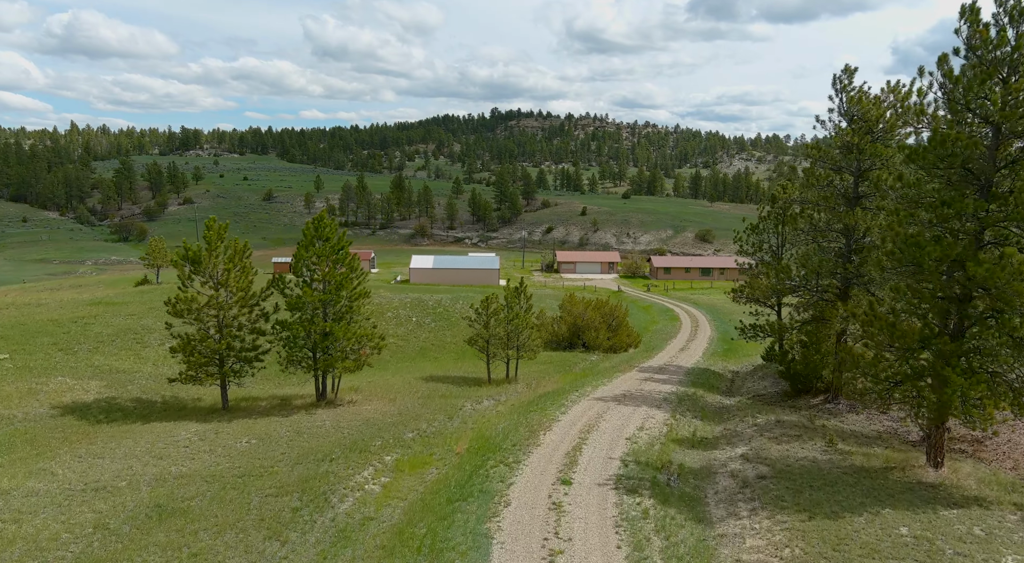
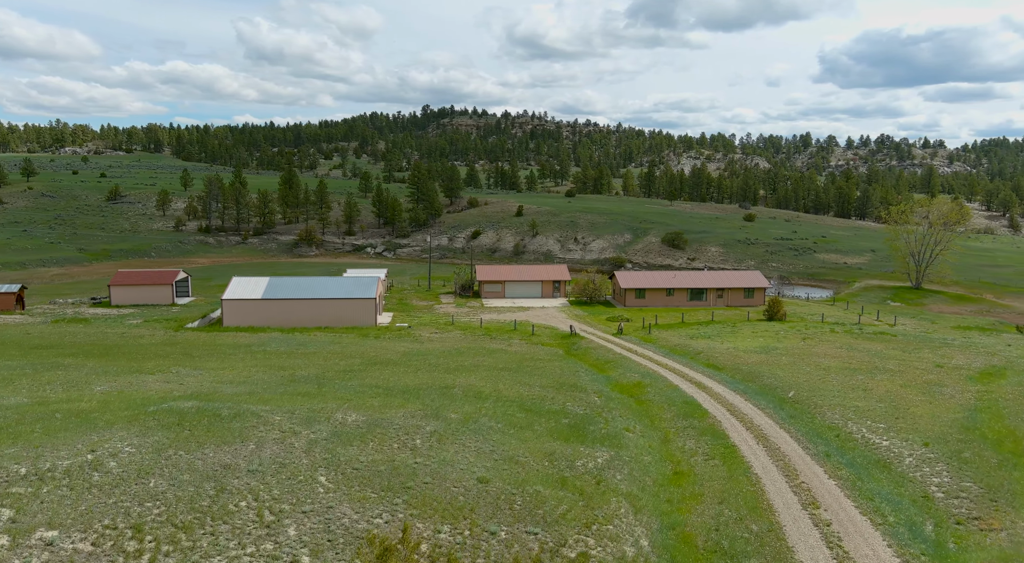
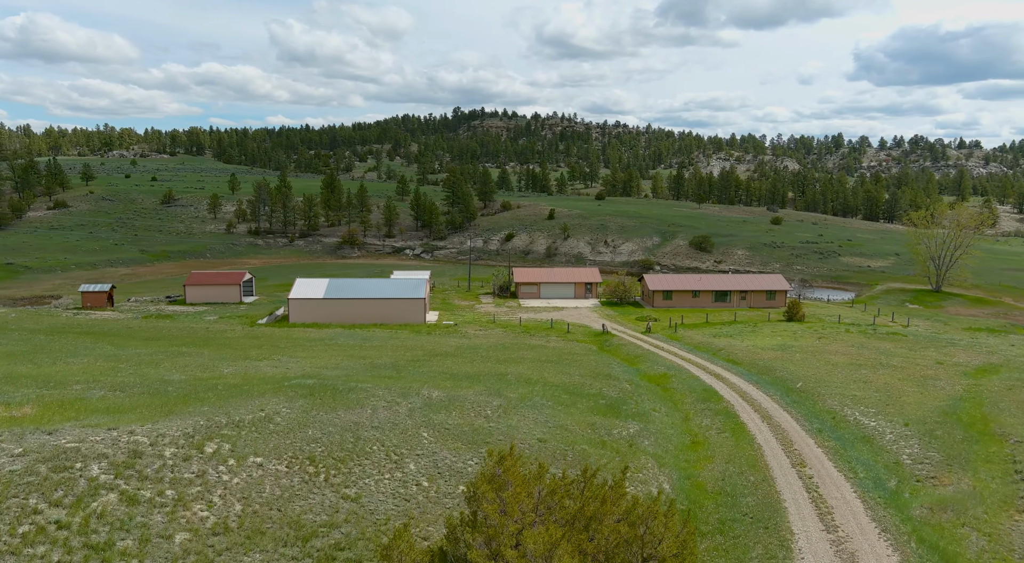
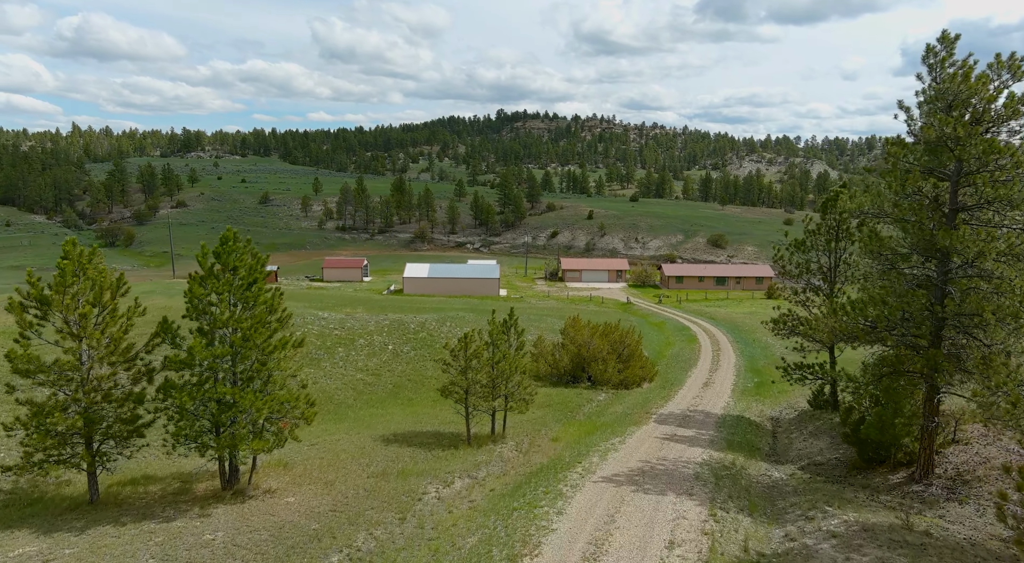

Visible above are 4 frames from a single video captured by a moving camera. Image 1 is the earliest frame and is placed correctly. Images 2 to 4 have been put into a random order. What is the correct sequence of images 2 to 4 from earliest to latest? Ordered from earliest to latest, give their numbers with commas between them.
4, 3, 2
